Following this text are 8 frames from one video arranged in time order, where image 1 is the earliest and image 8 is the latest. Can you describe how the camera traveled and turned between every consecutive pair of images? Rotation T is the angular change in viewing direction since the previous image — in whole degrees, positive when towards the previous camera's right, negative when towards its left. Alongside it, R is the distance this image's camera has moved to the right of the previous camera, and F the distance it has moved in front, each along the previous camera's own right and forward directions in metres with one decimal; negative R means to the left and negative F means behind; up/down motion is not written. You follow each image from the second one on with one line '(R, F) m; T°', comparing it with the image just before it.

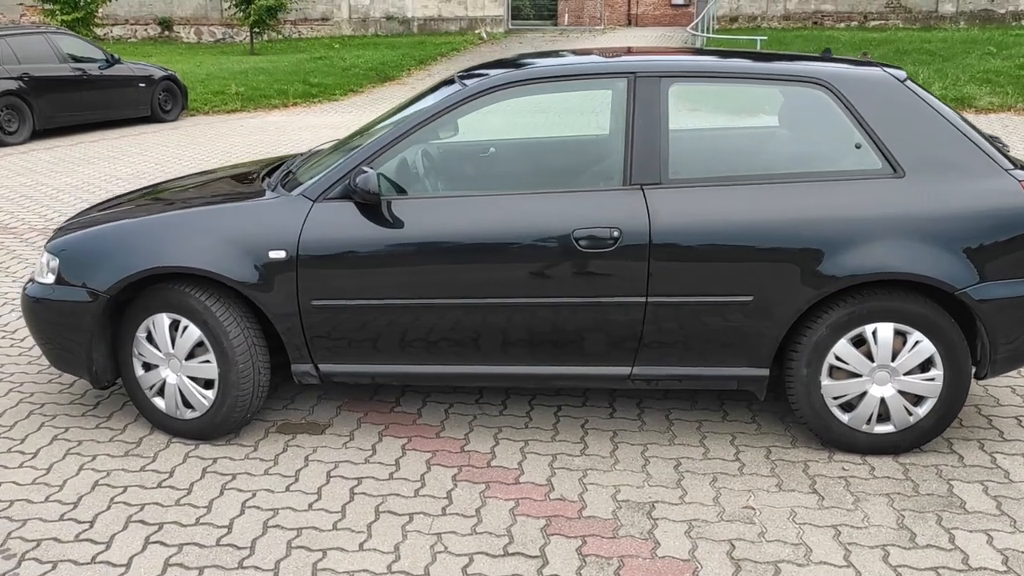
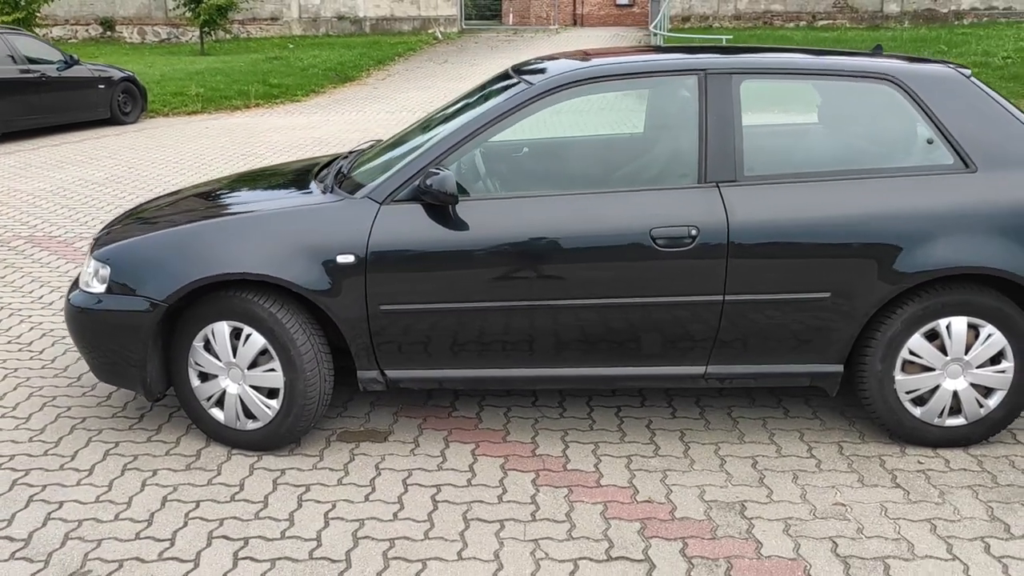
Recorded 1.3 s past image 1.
(-0.5, +0.1) m; +4°
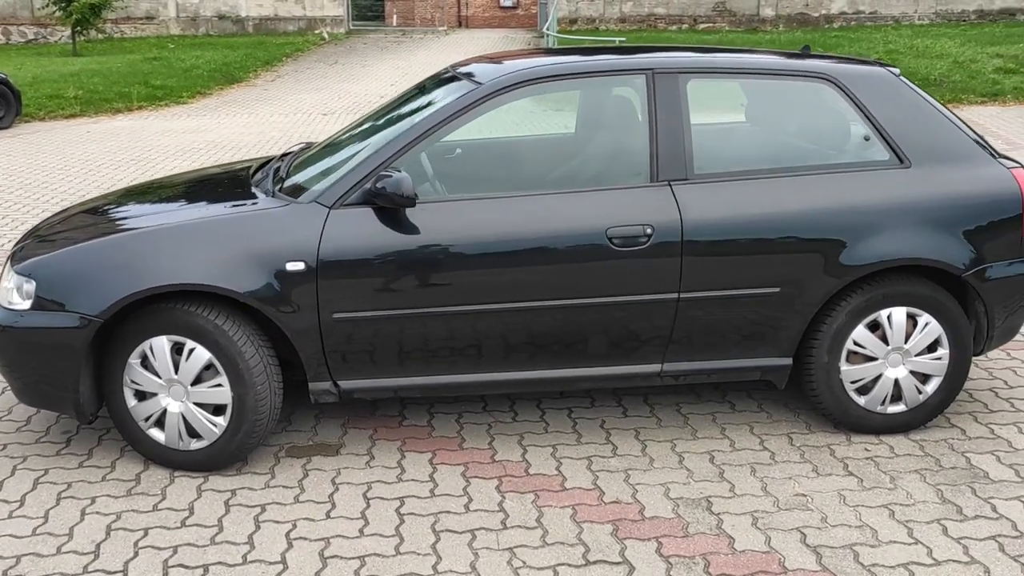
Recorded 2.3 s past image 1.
(-0.3, +0.1) m; +7°
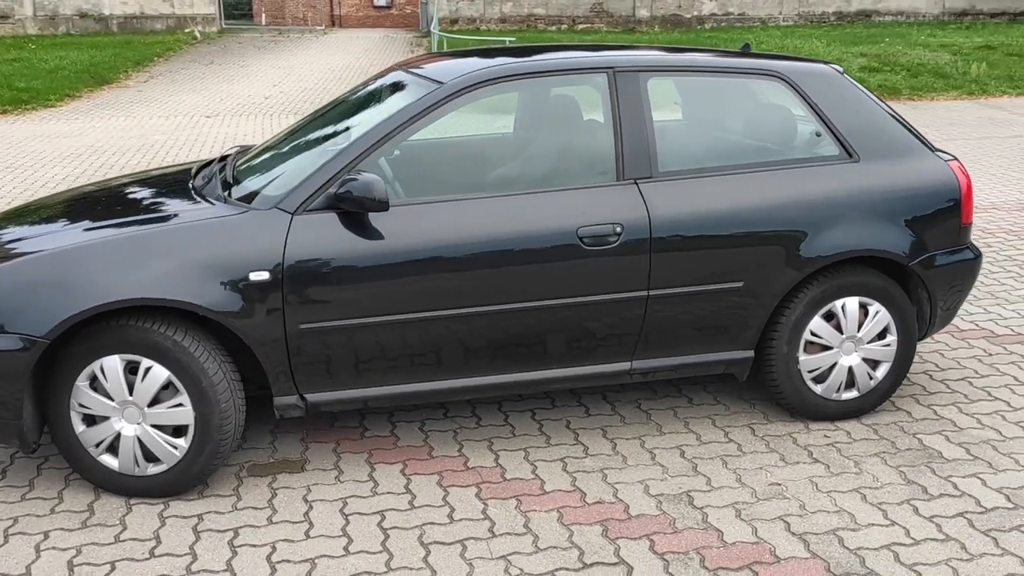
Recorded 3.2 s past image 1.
(-0.4, +0.1) m; +7°
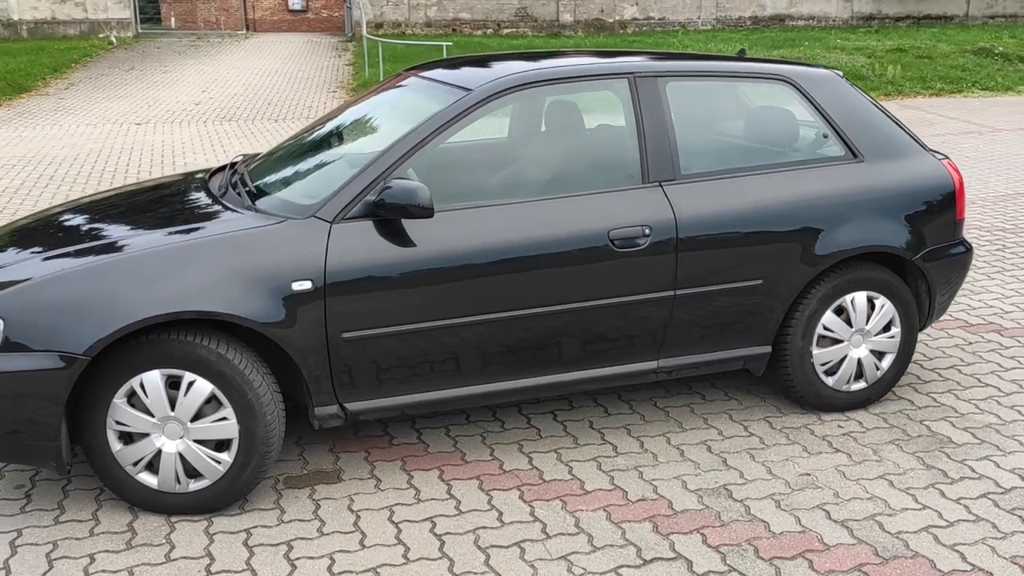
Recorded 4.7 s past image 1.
(-0.4, 0.0) m; +5°
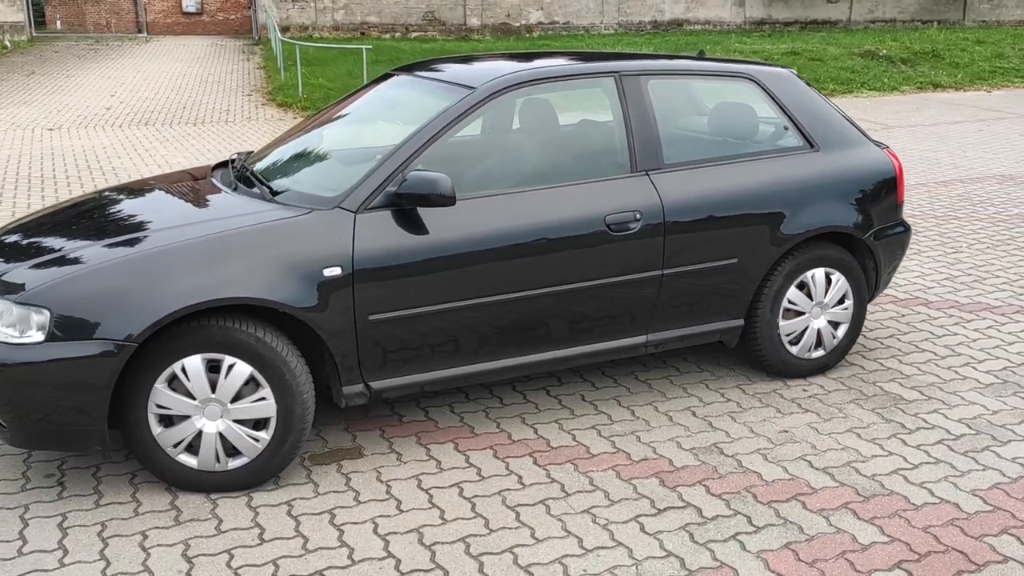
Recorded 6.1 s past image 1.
(-0.4, -0.3) m; +6°
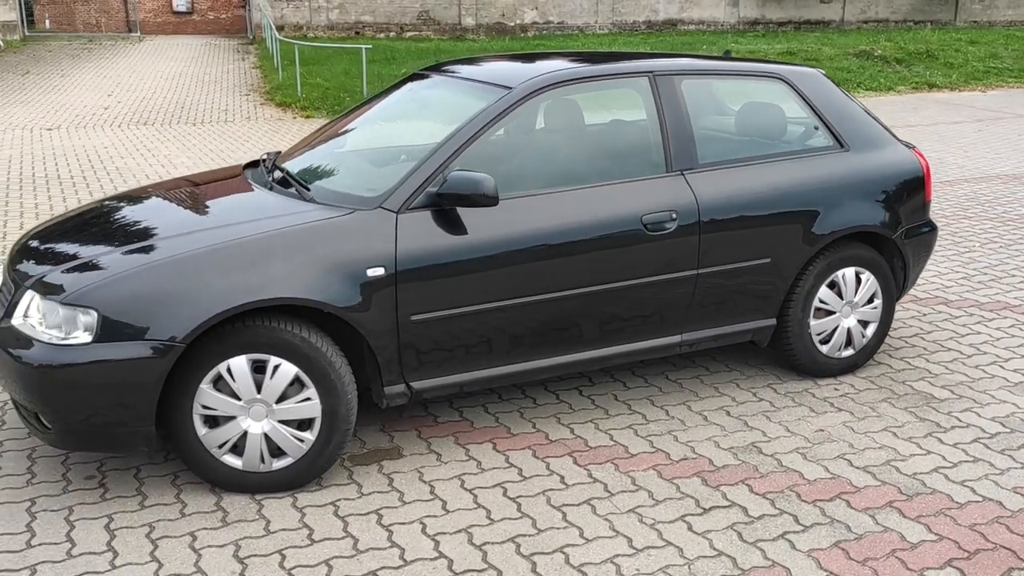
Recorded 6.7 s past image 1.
(-0.2, 0.0) m; +1°
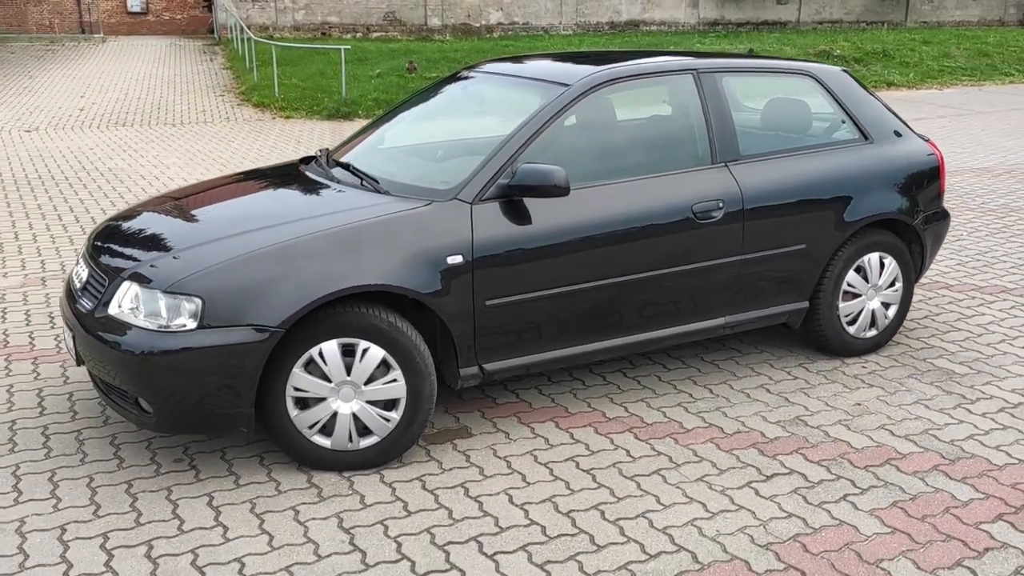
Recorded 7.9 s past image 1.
(-0.5, -0.2) m; +3°
